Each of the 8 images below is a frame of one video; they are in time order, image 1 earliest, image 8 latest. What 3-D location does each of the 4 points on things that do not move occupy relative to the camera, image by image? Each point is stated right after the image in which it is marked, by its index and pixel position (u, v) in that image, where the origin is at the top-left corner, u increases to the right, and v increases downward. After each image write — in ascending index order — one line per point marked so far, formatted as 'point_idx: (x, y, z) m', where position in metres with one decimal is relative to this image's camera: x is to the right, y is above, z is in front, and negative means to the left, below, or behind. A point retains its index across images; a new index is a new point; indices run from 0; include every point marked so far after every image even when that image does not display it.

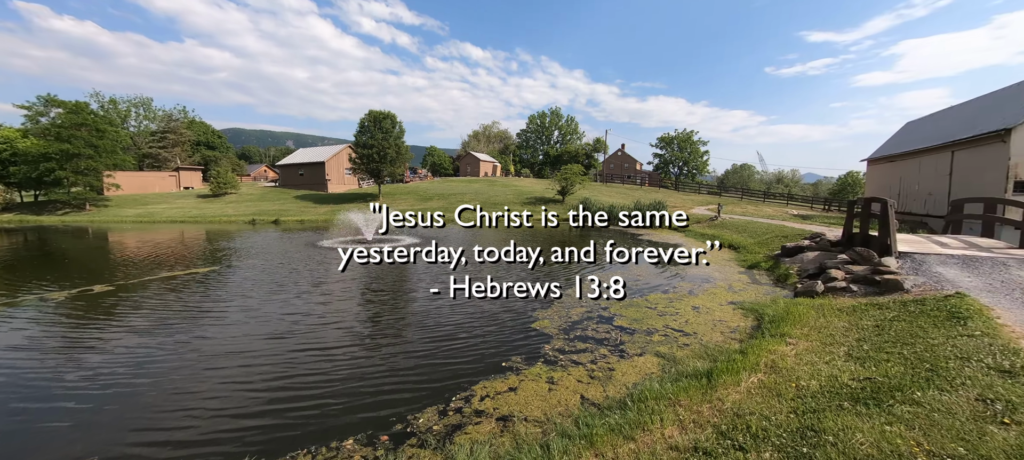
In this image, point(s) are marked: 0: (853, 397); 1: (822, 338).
0: (+3.4, -1.7, +3.8) m
1: (+4.7, -1.6, +5.6) m
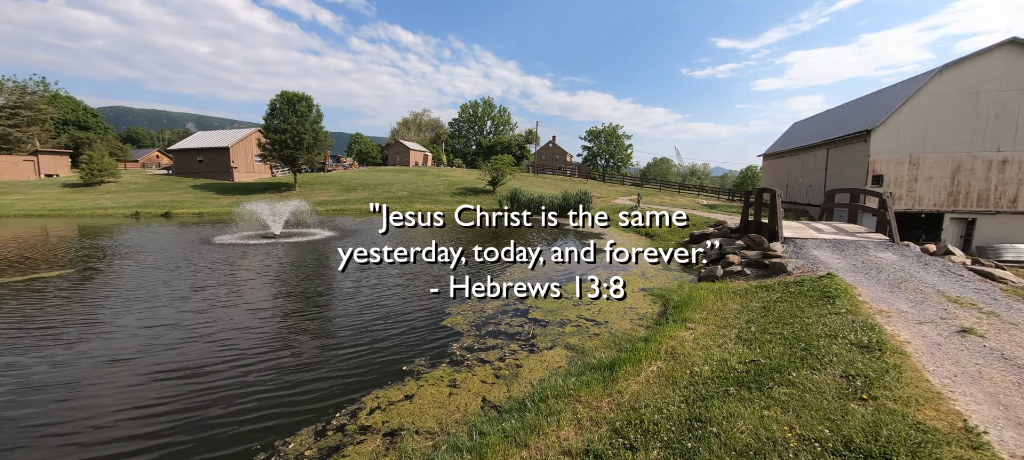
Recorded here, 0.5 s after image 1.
0: (+2.3, -1.5, +3.8) m
1: (+3.2, -1.4, +5.8) m
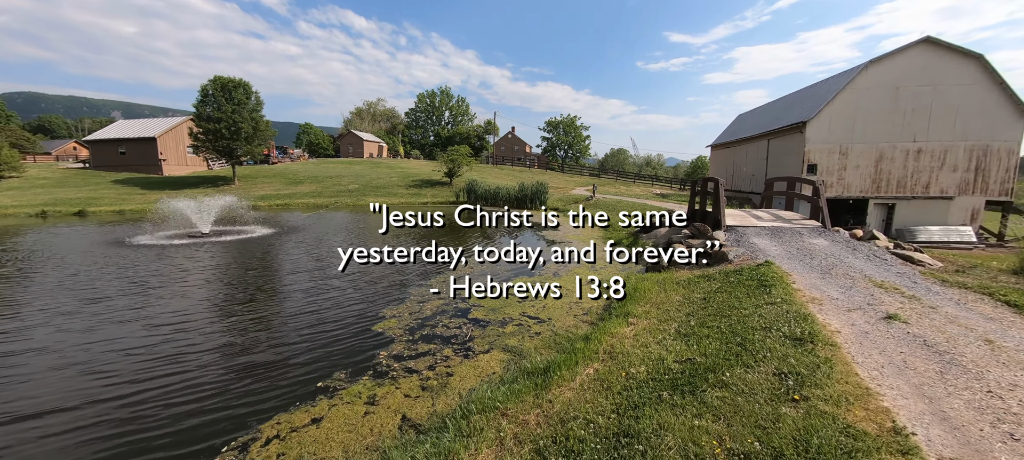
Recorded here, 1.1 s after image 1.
0: (+1.5, -1.5, +3.5) m
1: (+2.2, -1.3, +5.7) m
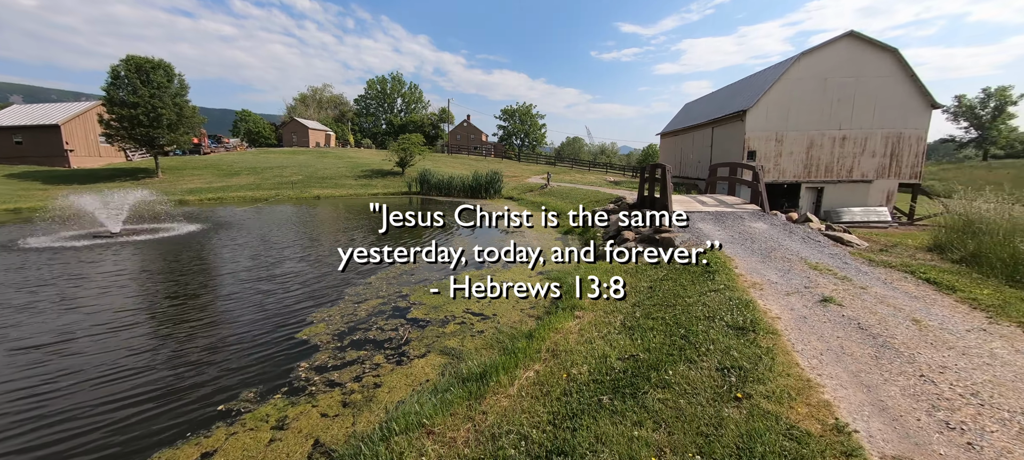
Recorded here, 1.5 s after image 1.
0: (+0.9, -1.4, +3.3) m
1: (+1.4, -1.1, +5.4) m
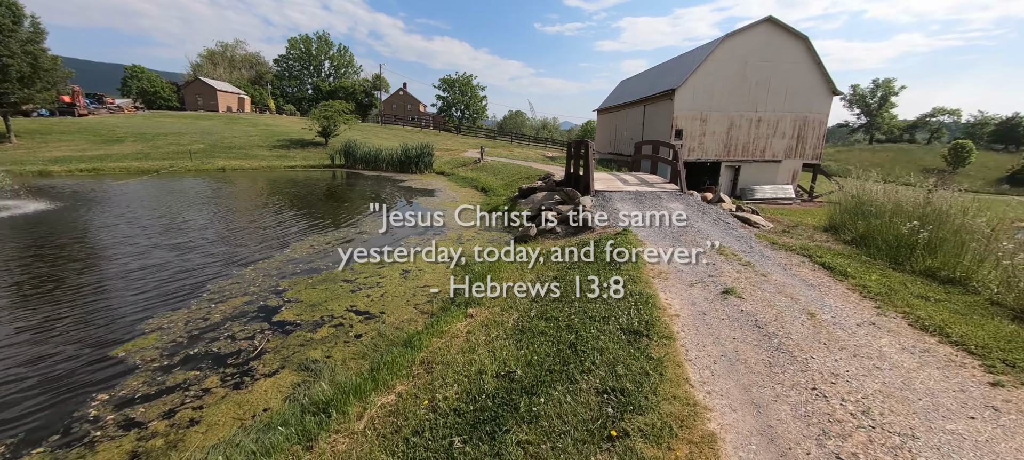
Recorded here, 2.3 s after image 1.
0: (-0.3, -1.3, +2.6) m
1: (-0.1, -0.9, +4.8) m
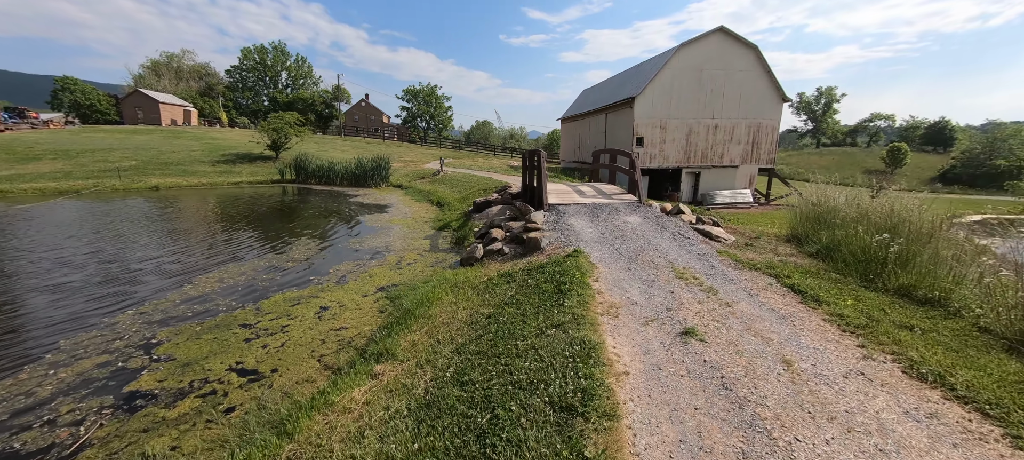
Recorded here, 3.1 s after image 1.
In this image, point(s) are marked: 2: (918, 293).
0: (-0.9, -1.6, +1.6) m
1: (-0.9, -1.3, +3.8) m
2: (+4.7, -0.7, +4.4) m
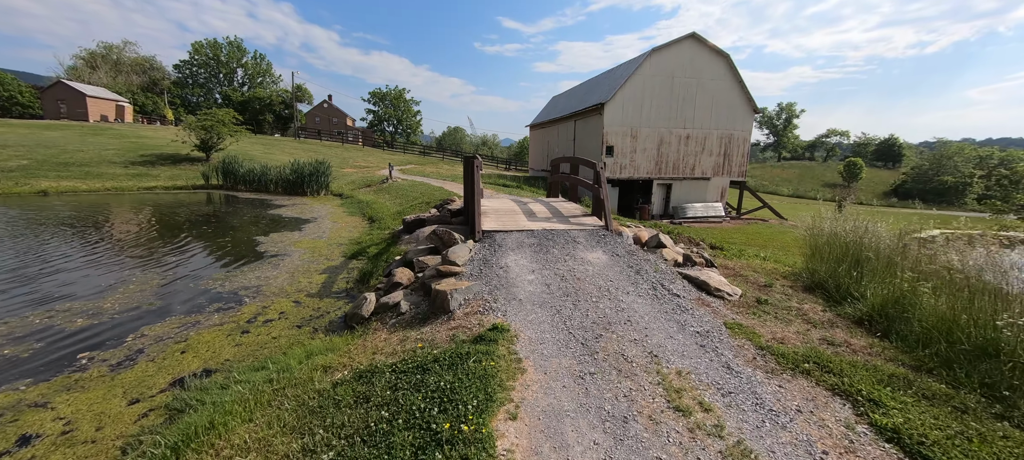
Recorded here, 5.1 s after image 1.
0: (-1.8, -2.1, -0.9) m
1: (-1.9, -1.8, +1.3) m
2: (+3.7, -1.3, +2.2) m
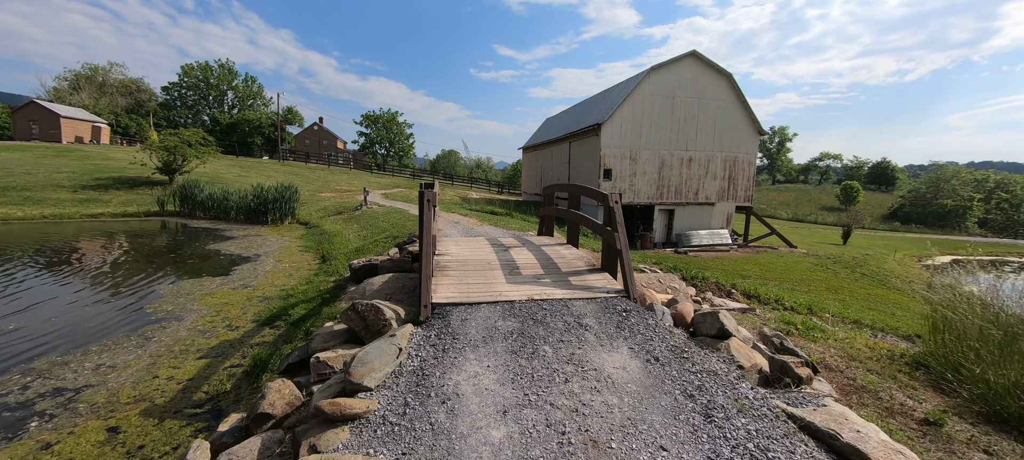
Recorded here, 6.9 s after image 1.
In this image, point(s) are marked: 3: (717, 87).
0: (-2.0, -2.4, -3.4) m
1: (-2.2, -2.2, -1.2) m
2: (+3.4, -1.8, -0.2) m
3: (+10.5, +7.3, +18.3) m
